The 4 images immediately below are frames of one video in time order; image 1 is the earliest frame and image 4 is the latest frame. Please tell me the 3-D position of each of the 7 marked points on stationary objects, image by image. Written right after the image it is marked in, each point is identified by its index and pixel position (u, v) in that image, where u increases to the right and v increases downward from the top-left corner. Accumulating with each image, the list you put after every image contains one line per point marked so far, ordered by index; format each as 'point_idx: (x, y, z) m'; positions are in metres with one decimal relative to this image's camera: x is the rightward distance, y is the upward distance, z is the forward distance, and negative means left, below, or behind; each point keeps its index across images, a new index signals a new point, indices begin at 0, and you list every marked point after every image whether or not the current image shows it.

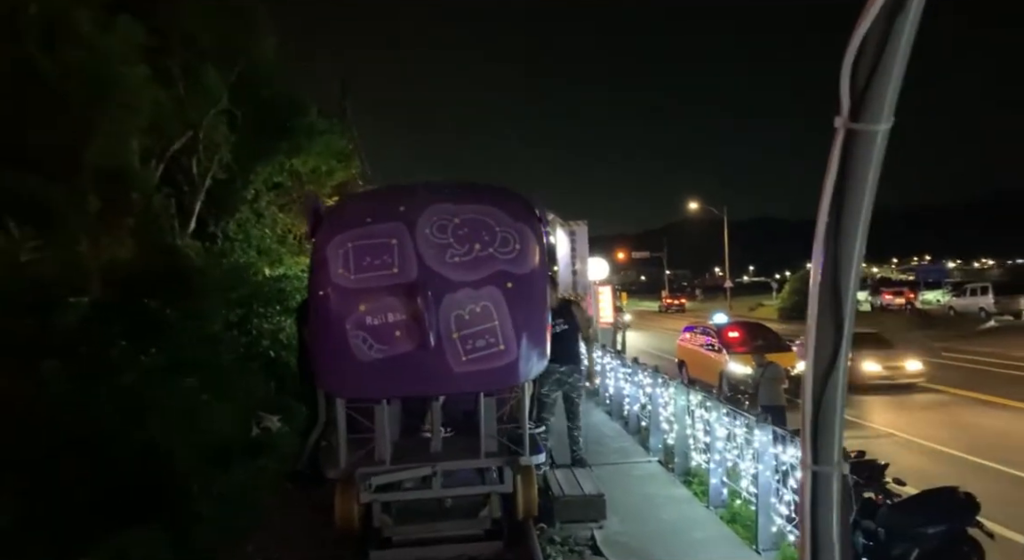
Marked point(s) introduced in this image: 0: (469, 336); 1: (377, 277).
0: (-0.3, -0.4, +5.0) m
1: (-0.9, 0.0, +5.0) m
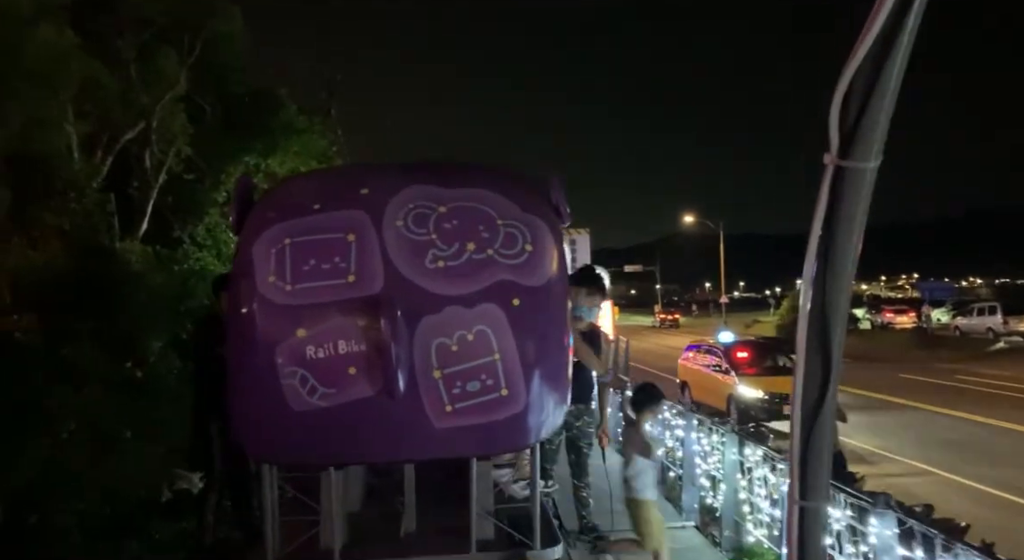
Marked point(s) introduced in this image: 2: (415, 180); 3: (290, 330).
0: (-0.3, -0.4, +3.5) m
1: (-0.9, 0.0, +3.4) m
2: (-0.5, +0.5, +3.7) m
3: (-1.0, -0.2, +3.4) m
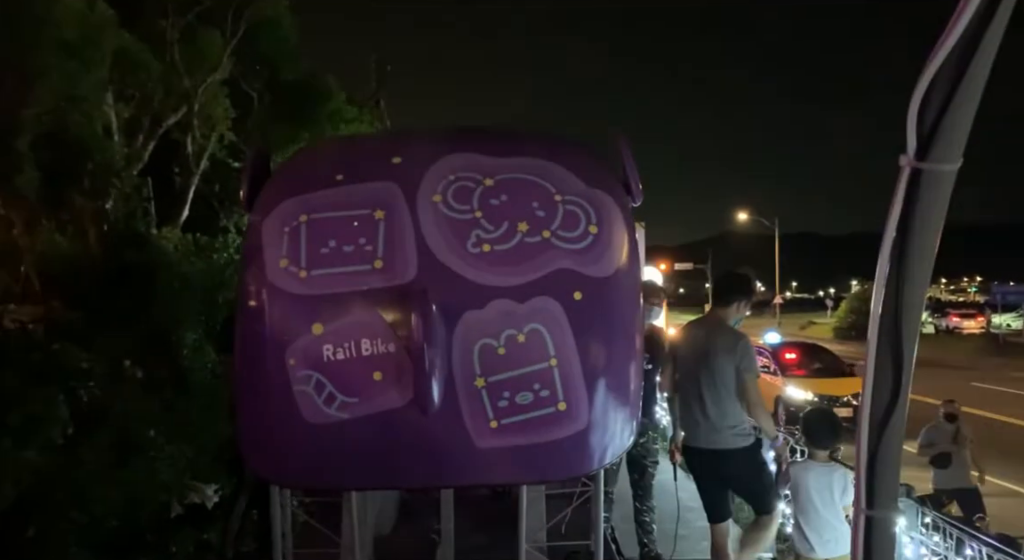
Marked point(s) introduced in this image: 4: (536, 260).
0: (0.0, -0.4, +2.9) m
1: (-0.6, 0.0, +2.9) m
2: (-0.2, +0.5, +3.1) m
3: (-0.8, -0.2, +2.8) m
4: (+0.1, +0.1, +2.9) m
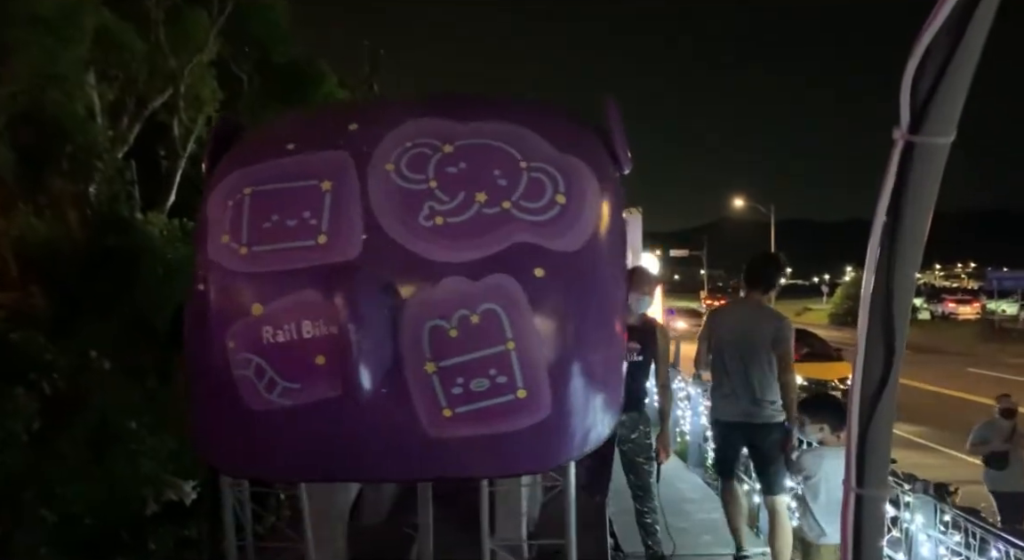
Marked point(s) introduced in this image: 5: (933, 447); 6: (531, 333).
0: (-0.1, -0.3, +2.6) m
1: (-0.6, +0.1, +2.6) m
2: (-0.2, +0.6, +2.9) m
3: (-0.8, -0.1, +2.6) m
4: (+0.1, +0.1, +2.7) m
5: (+7.6, -3.0, +13.6) m
6: (+0.2, -0.2, +2.7) m
